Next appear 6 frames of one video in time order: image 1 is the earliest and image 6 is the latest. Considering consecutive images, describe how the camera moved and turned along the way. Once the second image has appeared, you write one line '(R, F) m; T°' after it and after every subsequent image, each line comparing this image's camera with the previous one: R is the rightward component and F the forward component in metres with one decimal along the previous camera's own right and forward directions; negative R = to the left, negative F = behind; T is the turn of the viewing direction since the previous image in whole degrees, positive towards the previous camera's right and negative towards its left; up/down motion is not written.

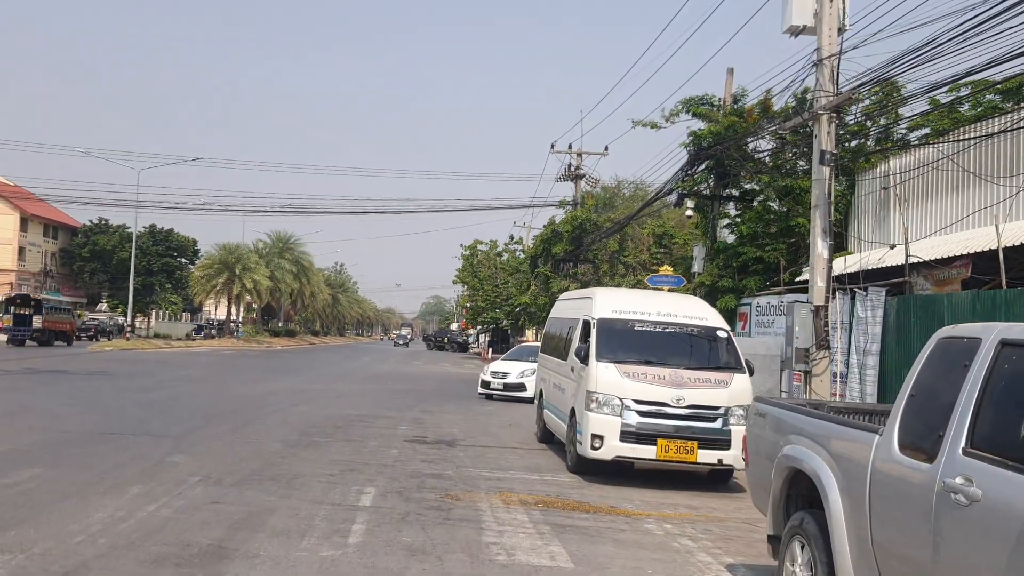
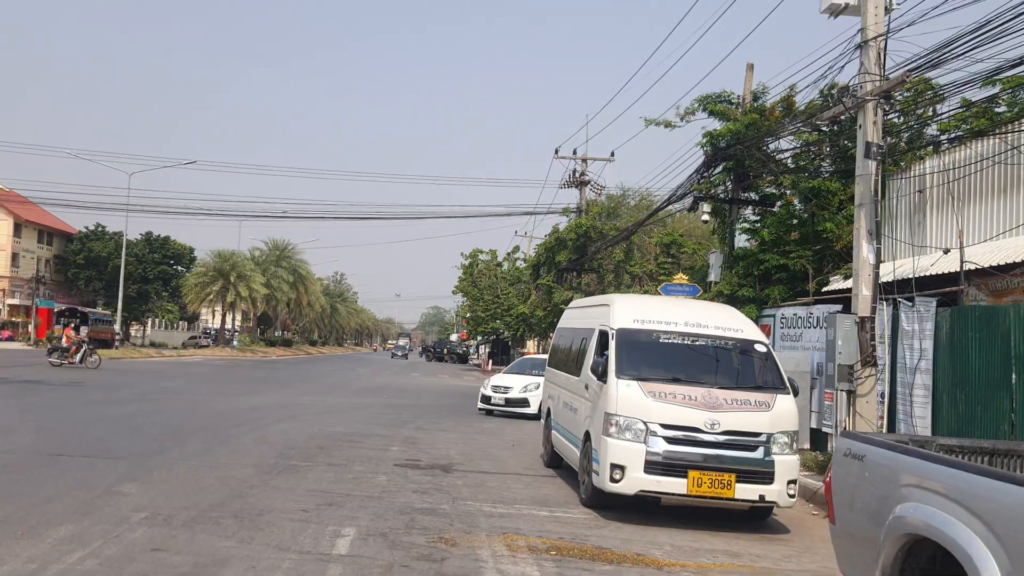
(-0.1, +1.4) m; 0°
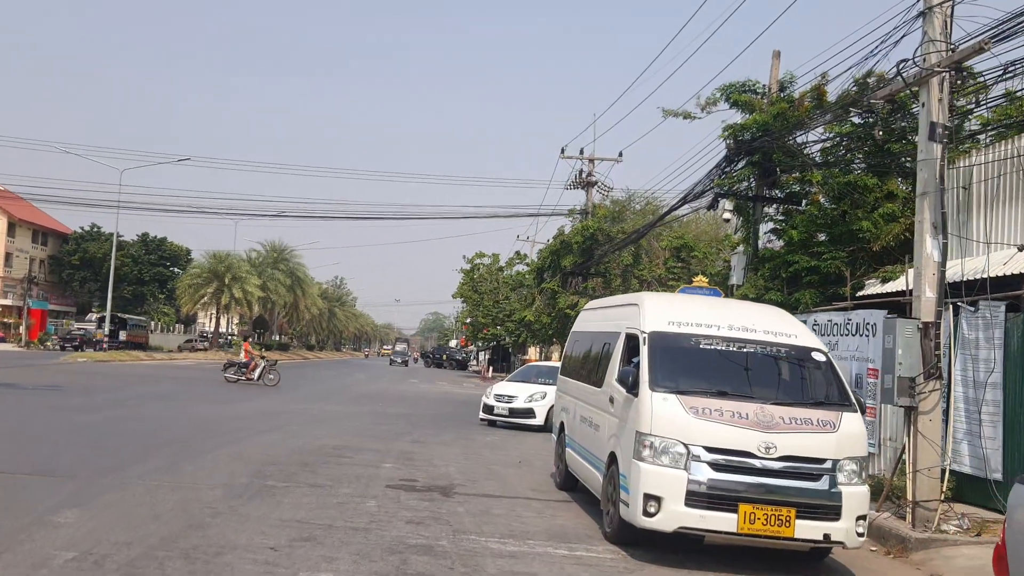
(-0.1, +1.4) m; 0°
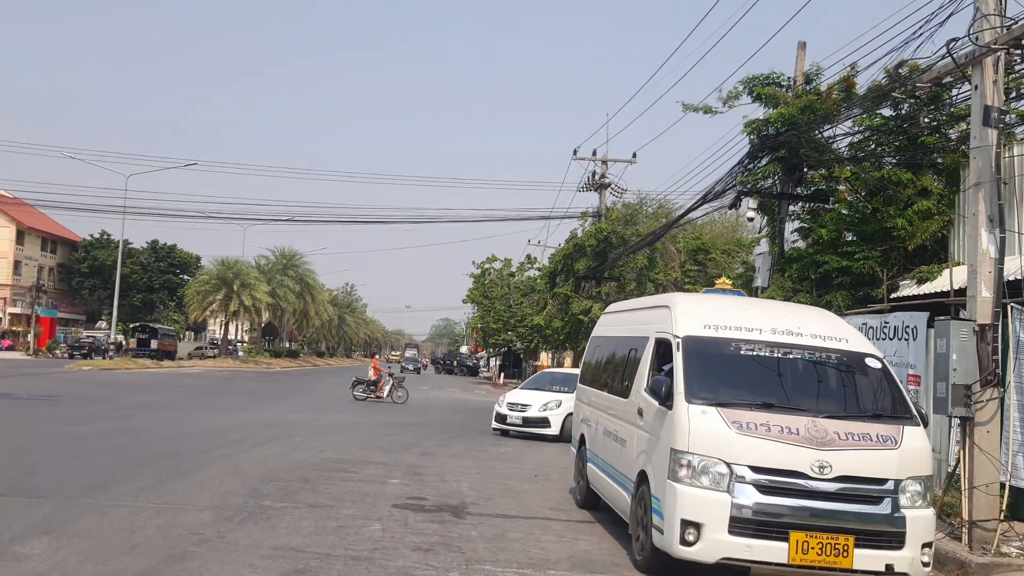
(-0.1, +0.8) m; -1°
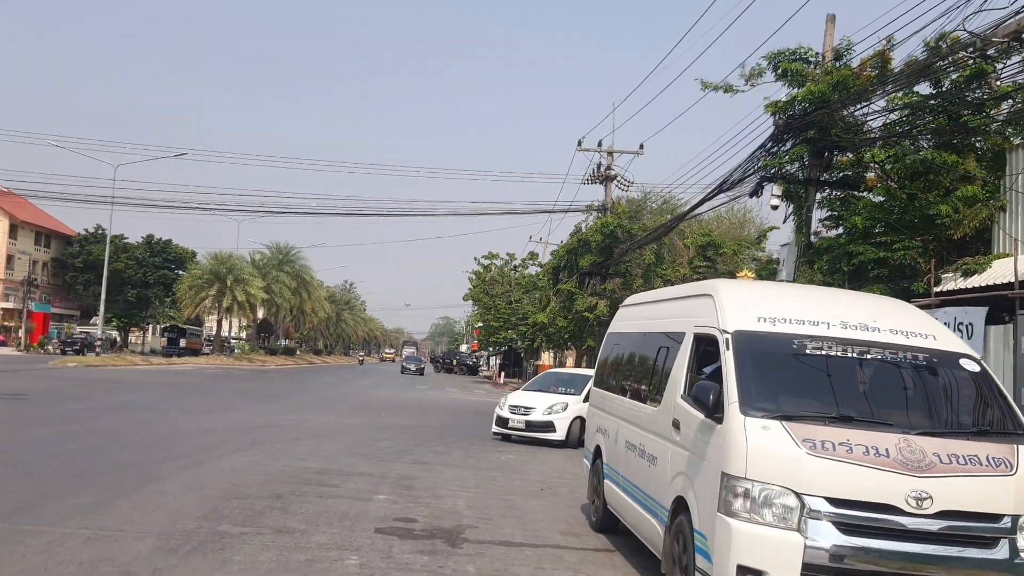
(0.0, +1.4) m; 0°
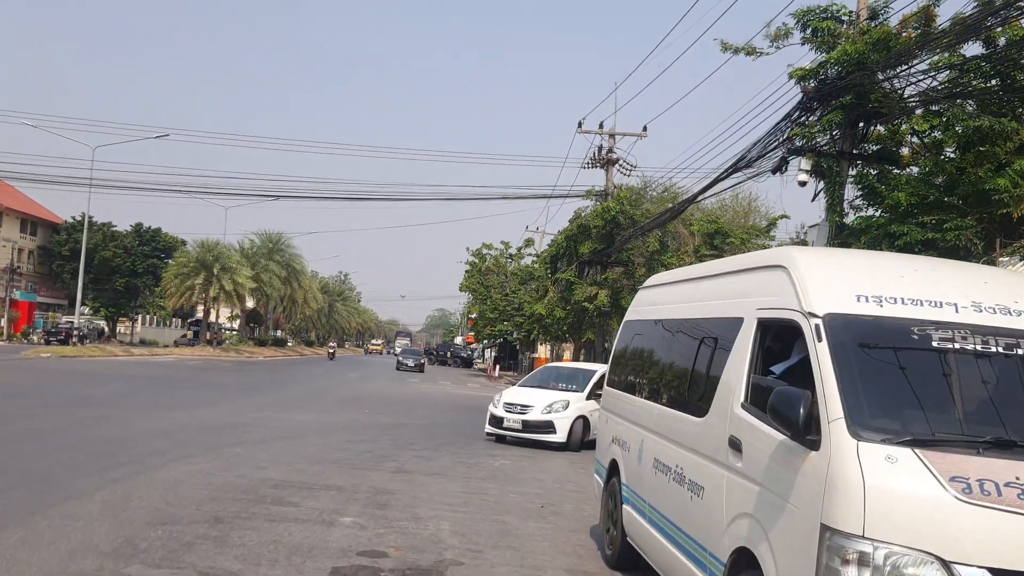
(0.0, +1.7) m; 0°
